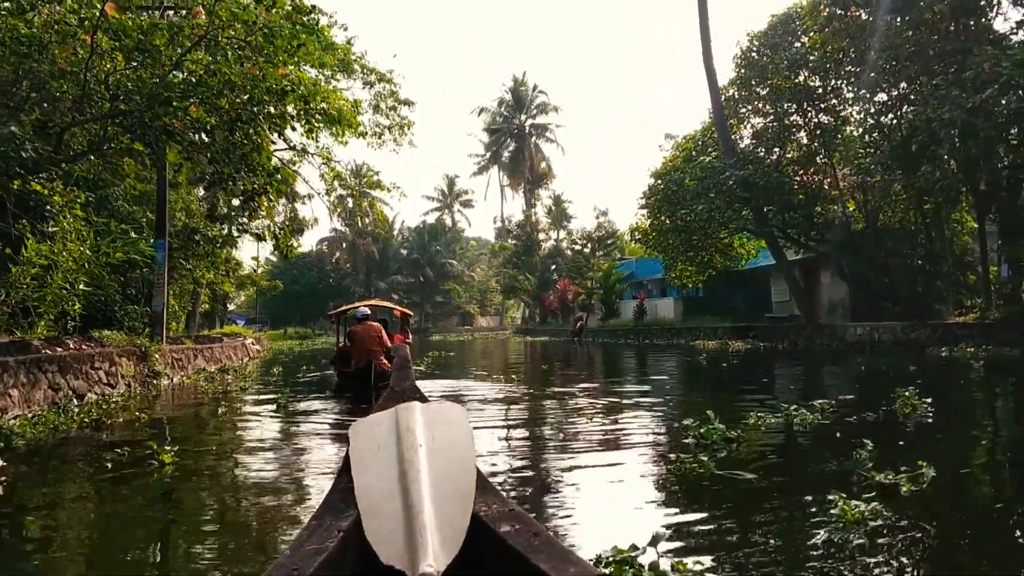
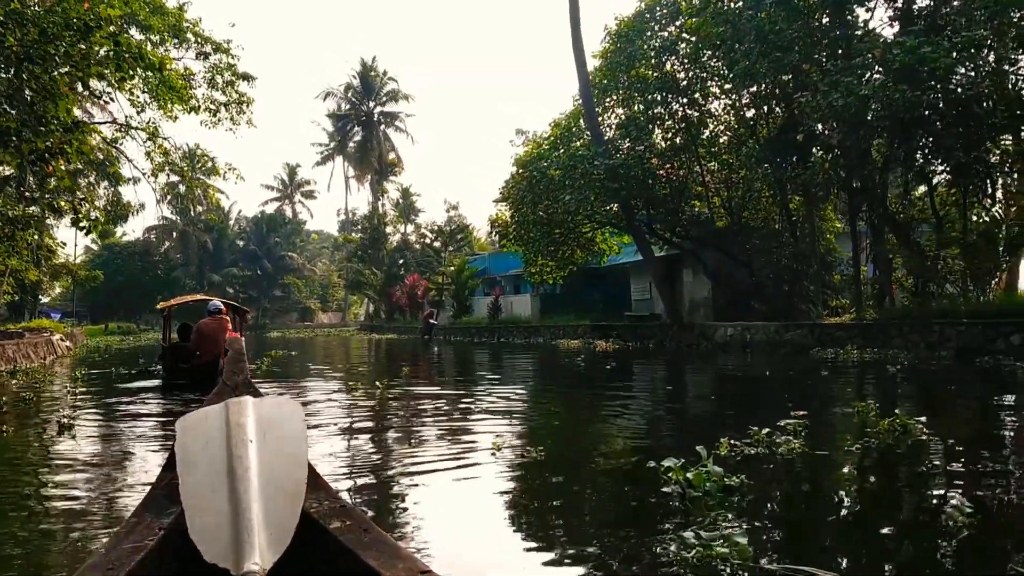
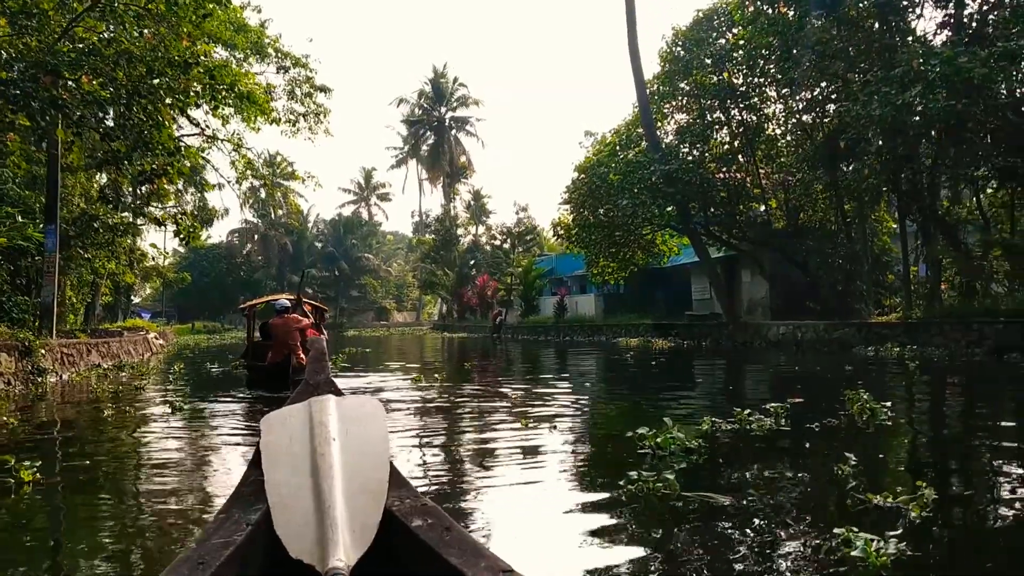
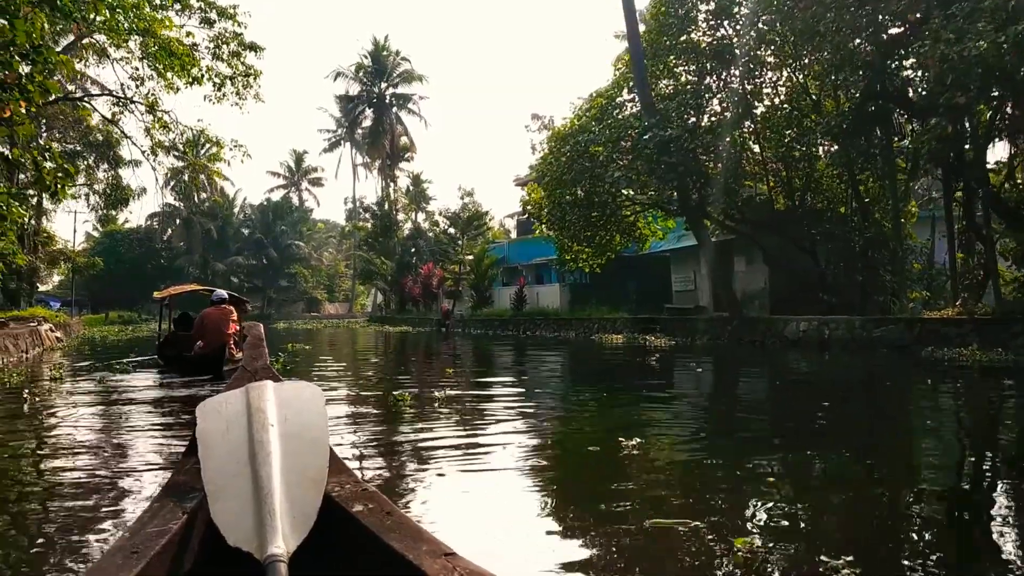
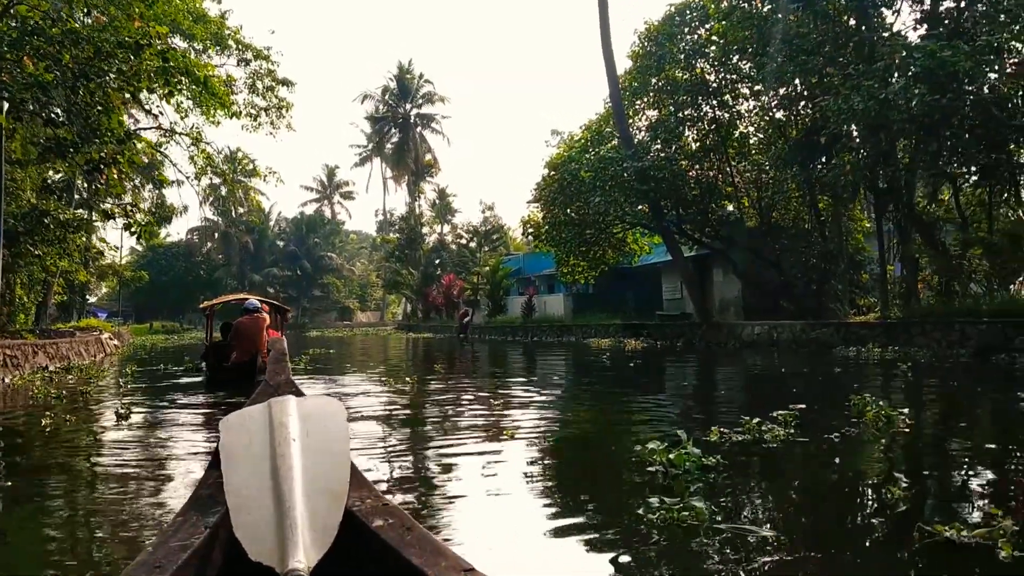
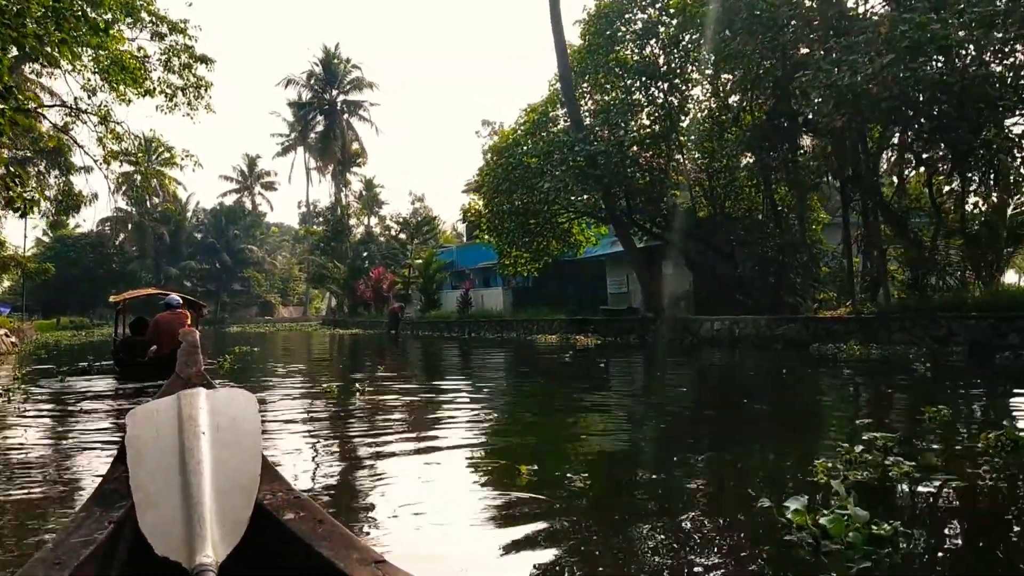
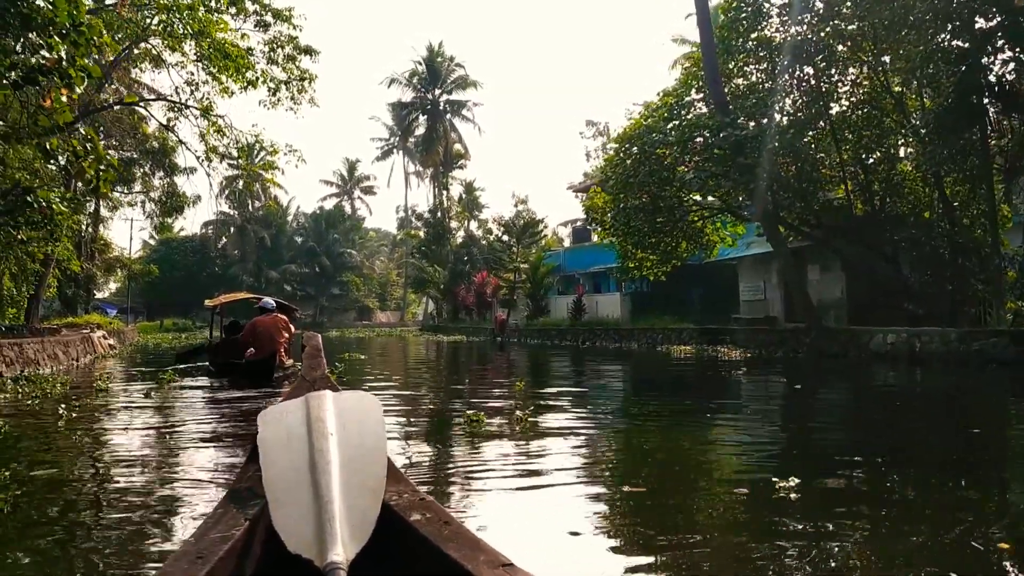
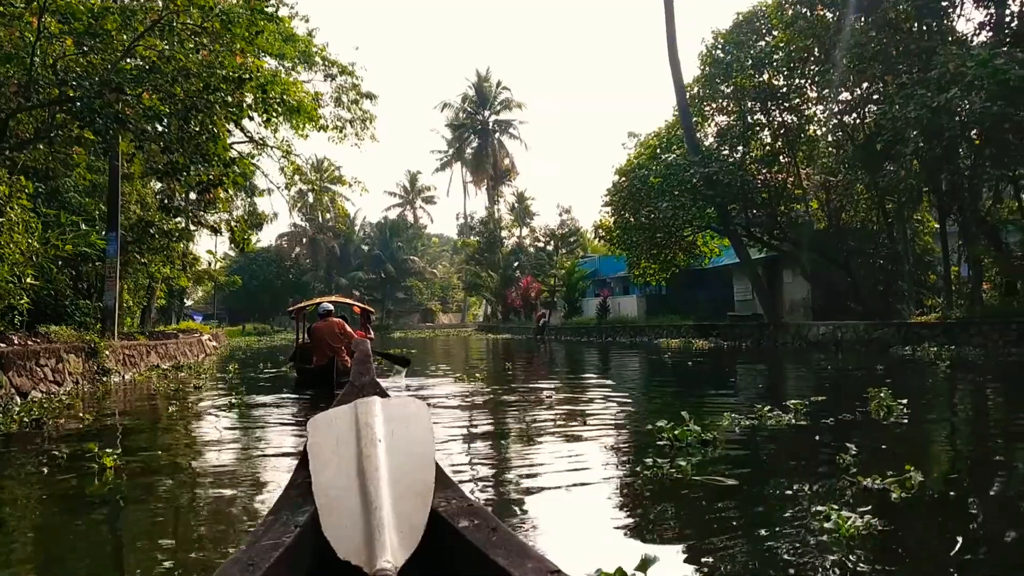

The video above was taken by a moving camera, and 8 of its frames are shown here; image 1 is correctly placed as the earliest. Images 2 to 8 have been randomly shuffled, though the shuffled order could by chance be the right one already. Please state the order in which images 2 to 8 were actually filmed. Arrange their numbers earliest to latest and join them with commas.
8, 3, 5, 2, 6, 4, 7
